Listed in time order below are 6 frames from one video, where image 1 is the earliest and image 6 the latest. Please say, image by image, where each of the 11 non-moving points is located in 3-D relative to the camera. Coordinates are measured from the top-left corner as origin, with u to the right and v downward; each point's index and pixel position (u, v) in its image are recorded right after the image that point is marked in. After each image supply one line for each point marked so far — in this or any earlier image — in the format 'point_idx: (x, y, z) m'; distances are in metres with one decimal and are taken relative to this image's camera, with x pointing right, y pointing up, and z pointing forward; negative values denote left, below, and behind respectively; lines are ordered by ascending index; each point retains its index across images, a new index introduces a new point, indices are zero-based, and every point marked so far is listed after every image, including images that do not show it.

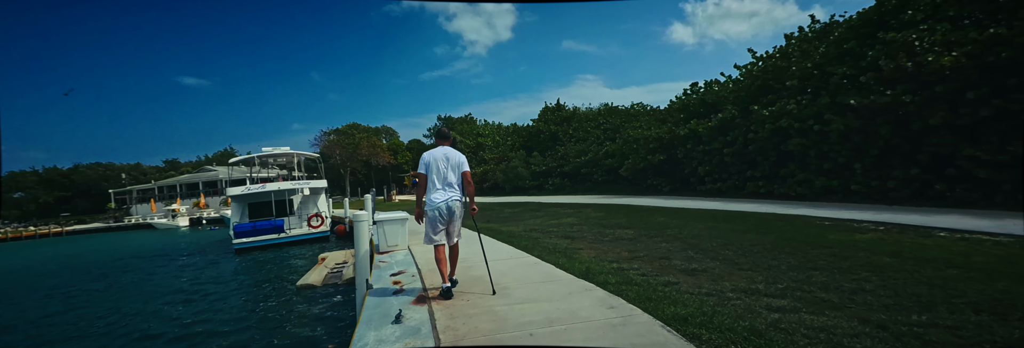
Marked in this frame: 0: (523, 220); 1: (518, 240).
0: (+0.3, -1.4, +10.7) m
1: (+0.1, -1.2, +6.9) m
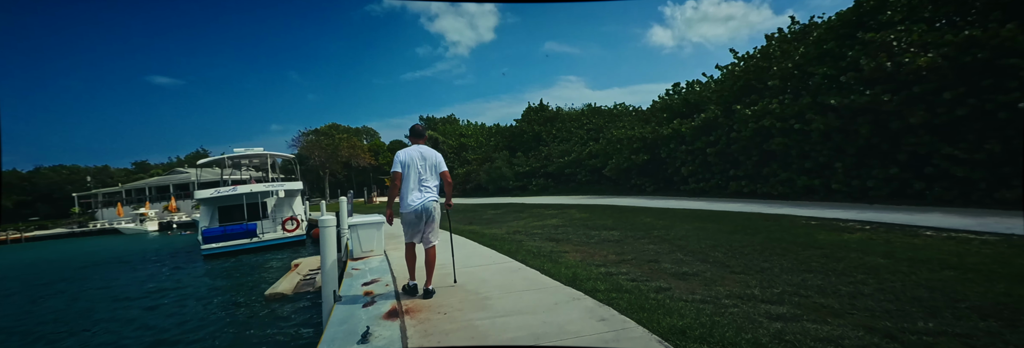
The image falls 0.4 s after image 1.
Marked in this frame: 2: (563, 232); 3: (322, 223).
0: (-0.2, -1.4, +10.4) m
1: (-0.2, -1.2, +6.6) m
2: (+1.1, -1.2, +7.8) m
3: (-1.6, -0.4, +3.3) m
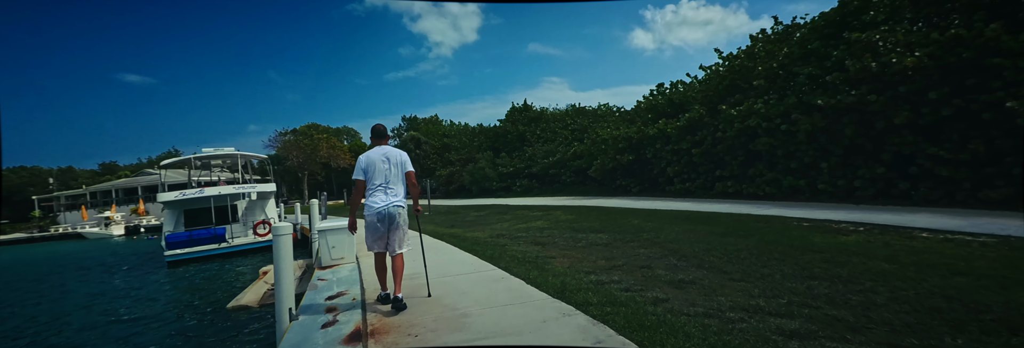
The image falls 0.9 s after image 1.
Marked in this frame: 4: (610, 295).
0: (-0.6, -1.4, +10.0) m
1: (-0.5, -1.2, +6.2) m
2: (+0.8, -1.3, +7.5) m
3: (-1.8, -0.4, +2.8) m
4: (+0.9, -1.2, +3.5) m
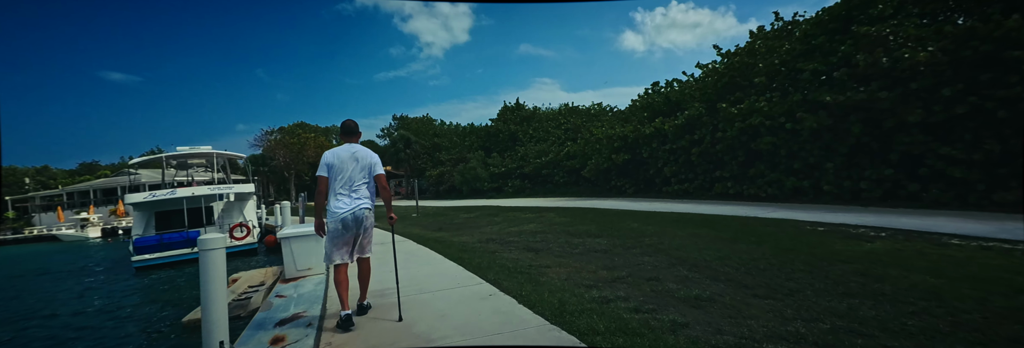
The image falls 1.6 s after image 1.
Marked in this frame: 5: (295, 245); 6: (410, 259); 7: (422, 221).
0: (-0.9, -1.4, +9.3) m
1: (-0.6, -1.2, +5.6) m
2: (+0.6, -1.3, +6.9) m
3: (-1.8, -0.4, +2.1) m
4: (+0.9, -1.2, +2.9) m
5: (-2.5, -0.8, +4.1) m
6: (-1.4, -1.2, +5.0) m
7: (-3.0, -1.6, +12.5) m
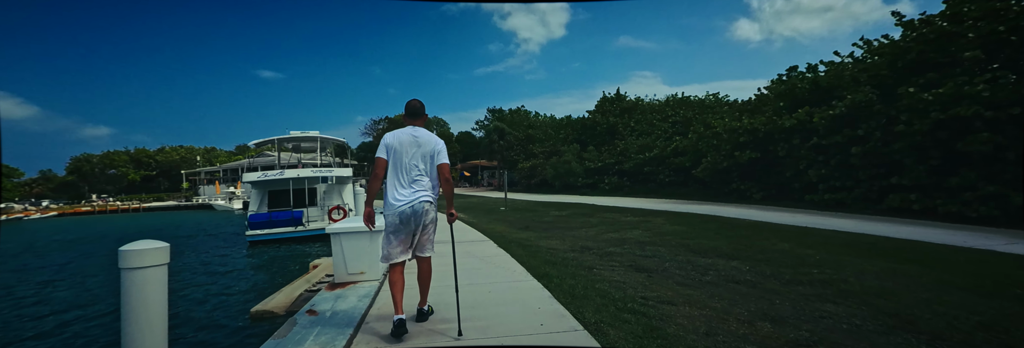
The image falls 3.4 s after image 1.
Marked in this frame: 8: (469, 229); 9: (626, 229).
0: (+1.3, -1.3, +8.1) m
1: (+0.6, -1.1, +4.4) m
2: (+2.1, -1.2, +5.3) m
3: (-1.4, -0.3, +1.3) m
4: (+1.4, -1.2, +1.4) m
5: (-1.5, -0.6, +3.4) m
6: (-0.3, -1.1, +4.0) m
7: (-0.1, -1.4, +11.6) m
8: (-0.9, -1.2, +7.6) m
9: (+2.5, -1.2, +8.1) m
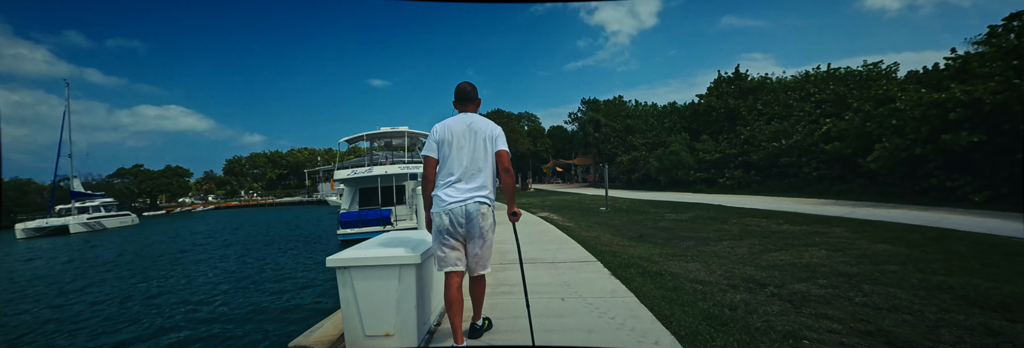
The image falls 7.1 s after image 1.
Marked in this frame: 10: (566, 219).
0: (+3.1, -1.1, +5.8) m
1: (+1.5, -1.1, +2.5) m
2: (+3.2, -1.1, +3.0) m
3: (-1.2, -0.3, 0.0) m
4: (+1.5, -1.1, -0.6) m
5: (-0.8, -0.6, +2.0) m
6: (+0.6, -1.0, +2.3) m
7: (+2.7, -1.2, +9.6) m
8: (+0.9, -1.1, +5.9) m
9: (+4.3, -1.1, +5.6) m
10: (+1.5, -1.3, +10.3) m
